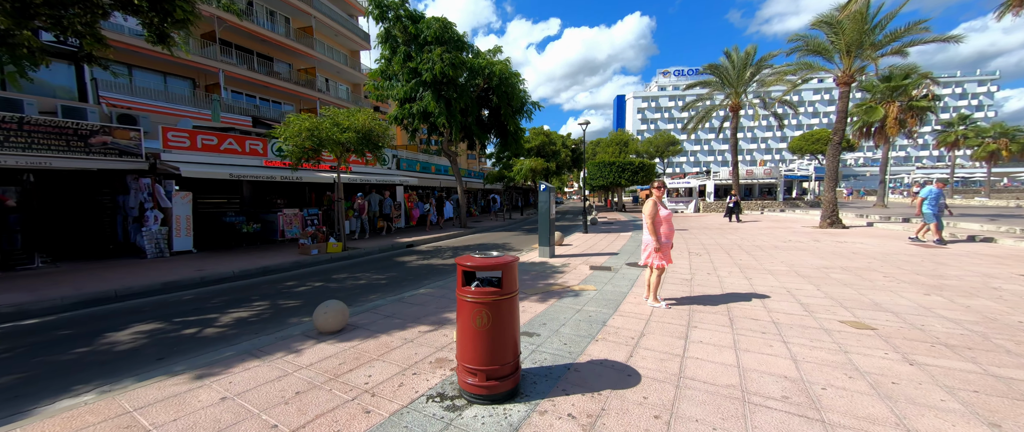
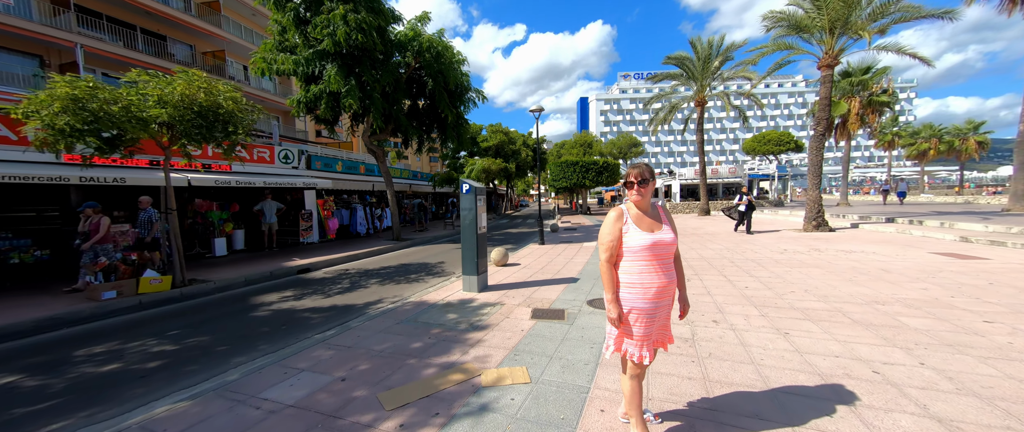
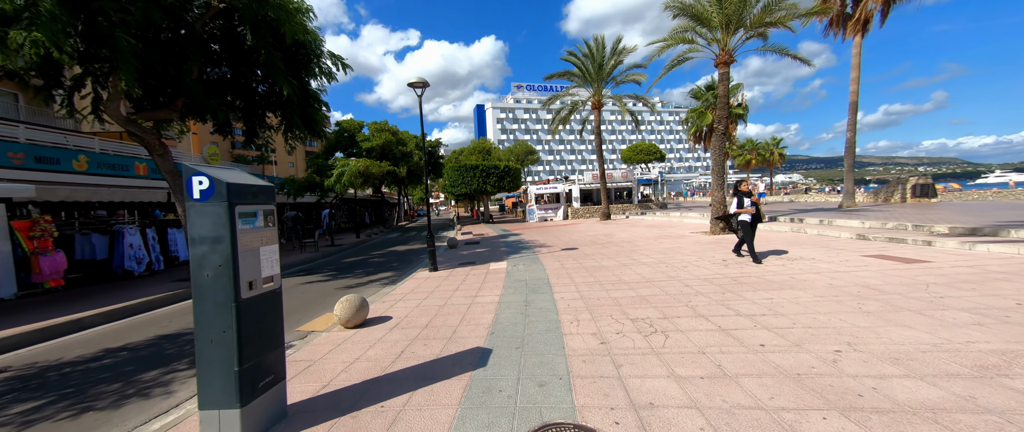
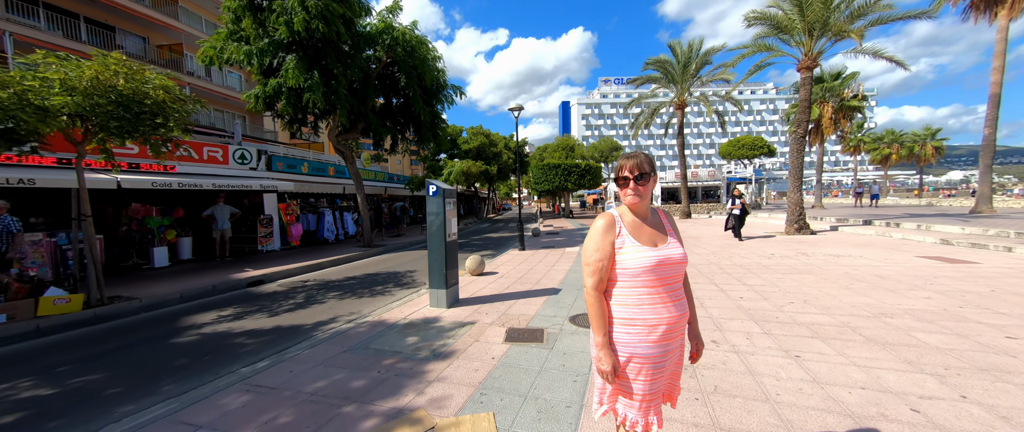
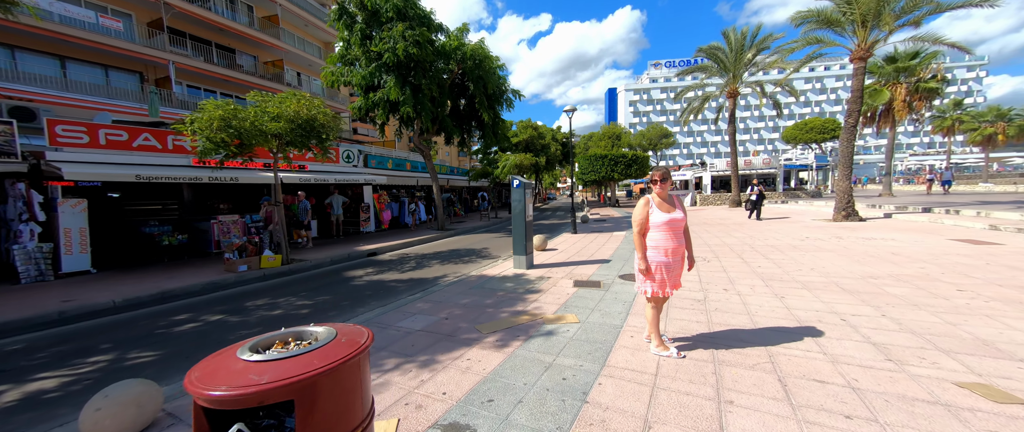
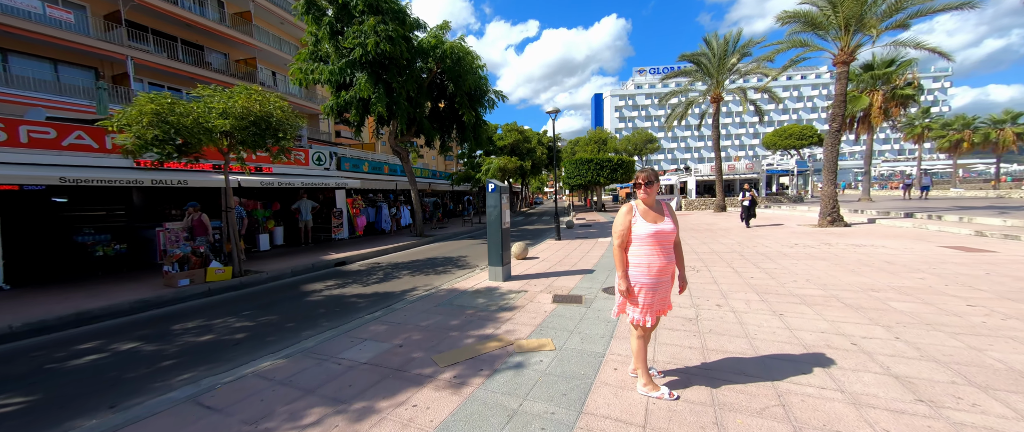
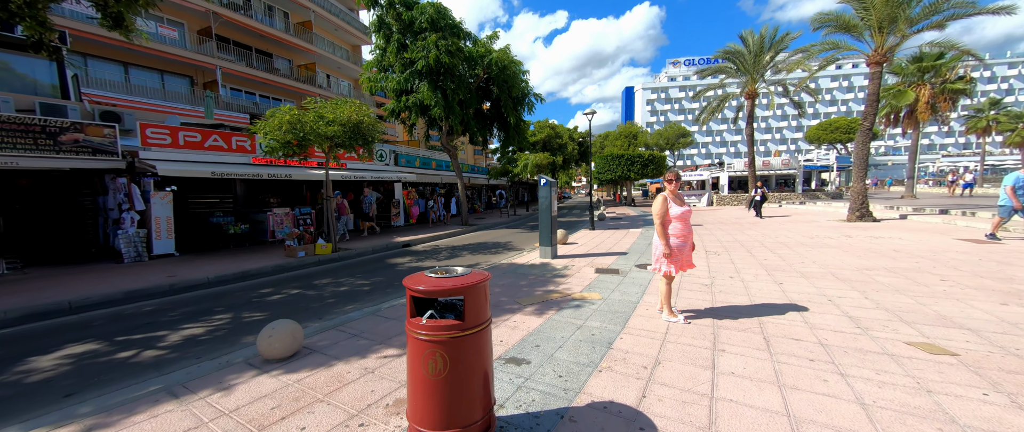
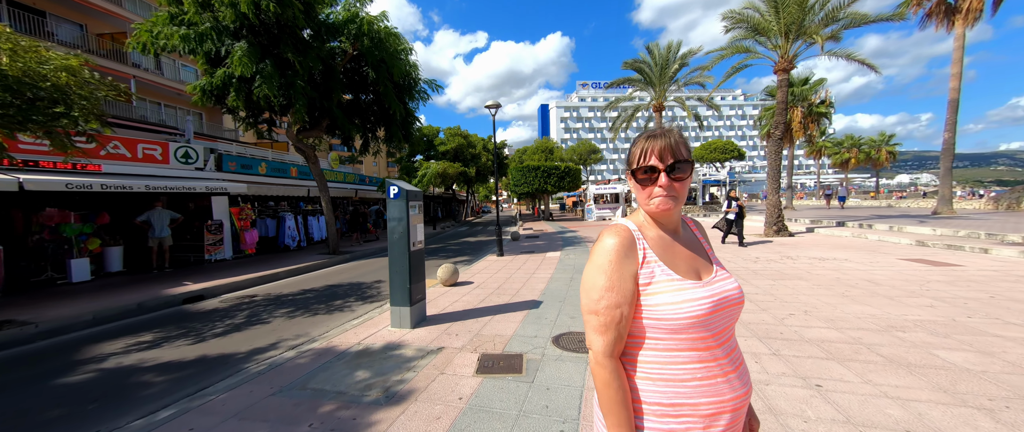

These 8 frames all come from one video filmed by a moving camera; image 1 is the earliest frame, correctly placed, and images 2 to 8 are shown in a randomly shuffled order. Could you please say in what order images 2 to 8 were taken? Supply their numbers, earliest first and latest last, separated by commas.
7, 5, 6, 2, 4, 8, 3
